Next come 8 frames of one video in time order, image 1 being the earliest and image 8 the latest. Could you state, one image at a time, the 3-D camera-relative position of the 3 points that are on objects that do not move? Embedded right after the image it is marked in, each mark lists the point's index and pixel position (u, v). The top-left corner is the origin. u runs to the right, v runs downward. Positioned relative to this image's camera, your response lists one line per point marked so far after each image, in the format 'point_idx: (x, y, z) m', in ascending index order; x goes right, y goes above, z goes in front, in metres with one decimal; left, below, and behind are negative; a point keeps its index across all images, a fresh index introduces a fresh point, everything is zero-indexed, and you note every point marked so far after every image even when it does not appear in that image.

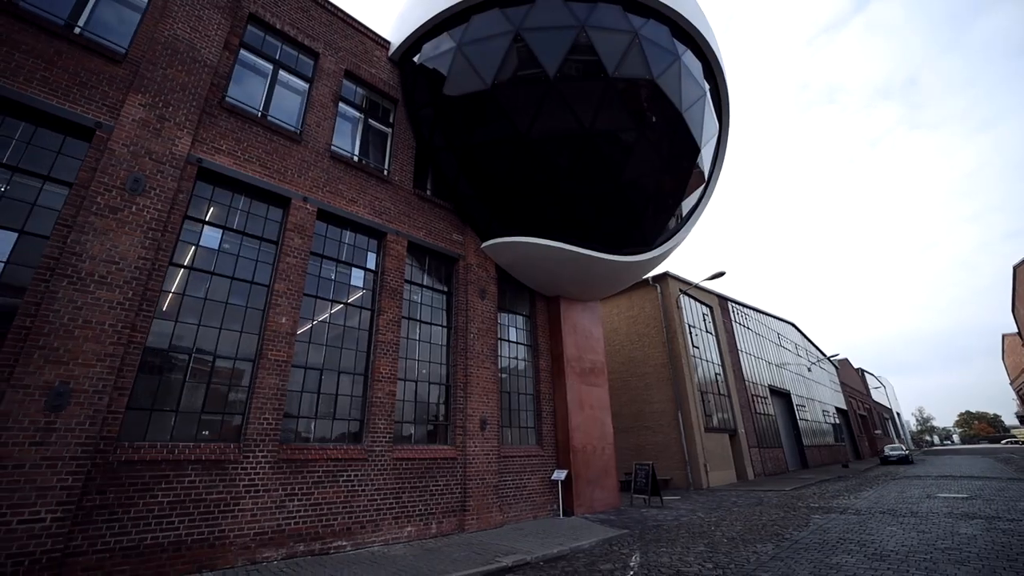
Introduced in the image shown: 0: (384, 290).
0: (-3.3, 0.0, +10.6) m
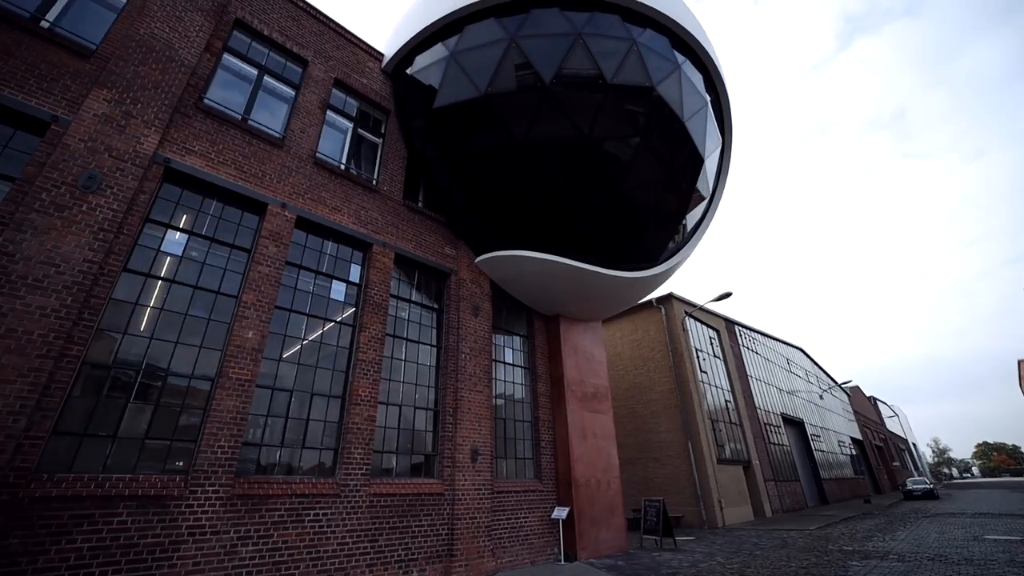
0: (-3.4, -0.4, +9.8) m
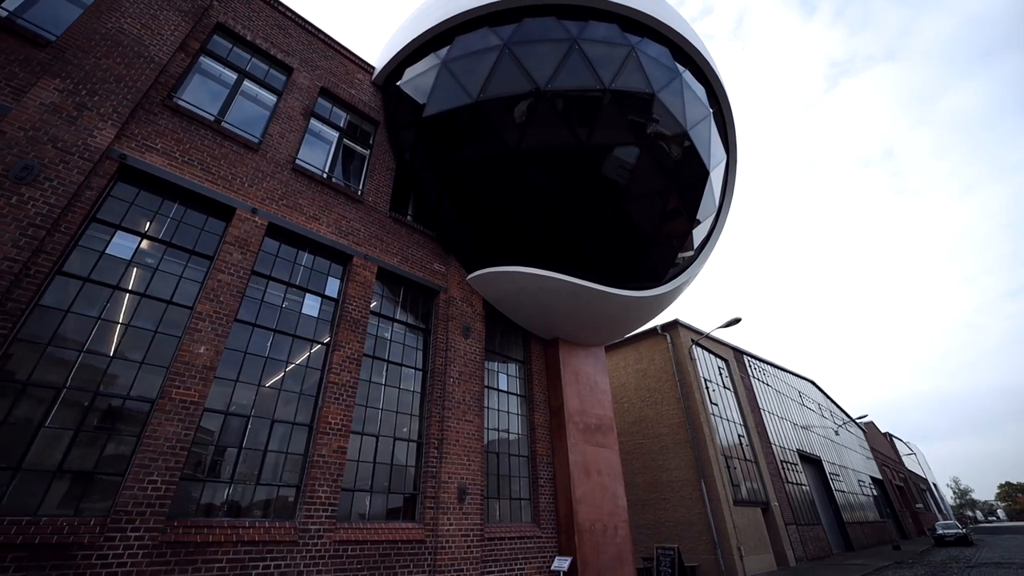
0: (-3.6, -0.7, +8.8) m
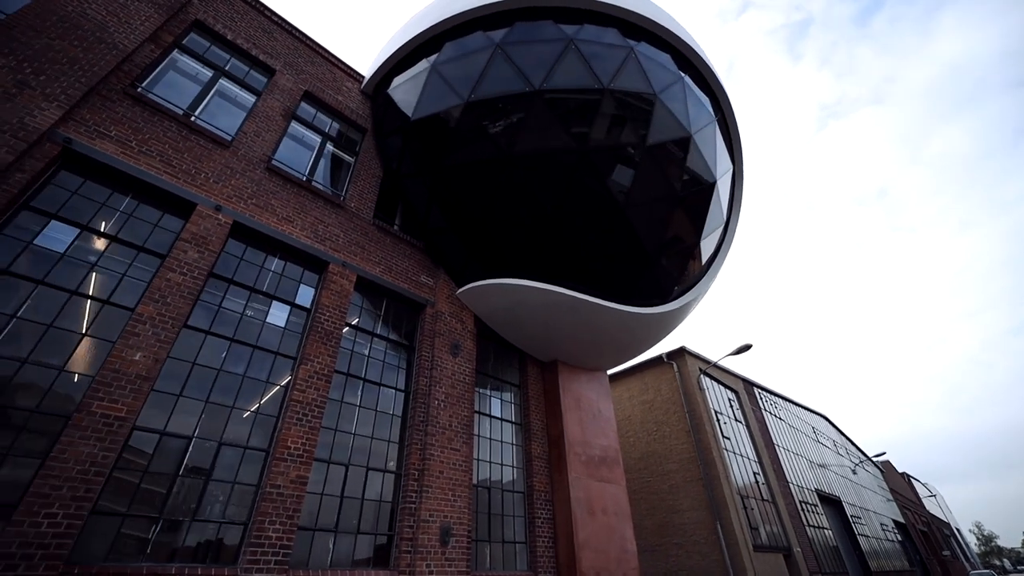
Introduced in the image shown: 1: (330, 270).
0: (-3.7, -0.8, +7.8) m
1: (-3.8, +0.4, +8.6) m
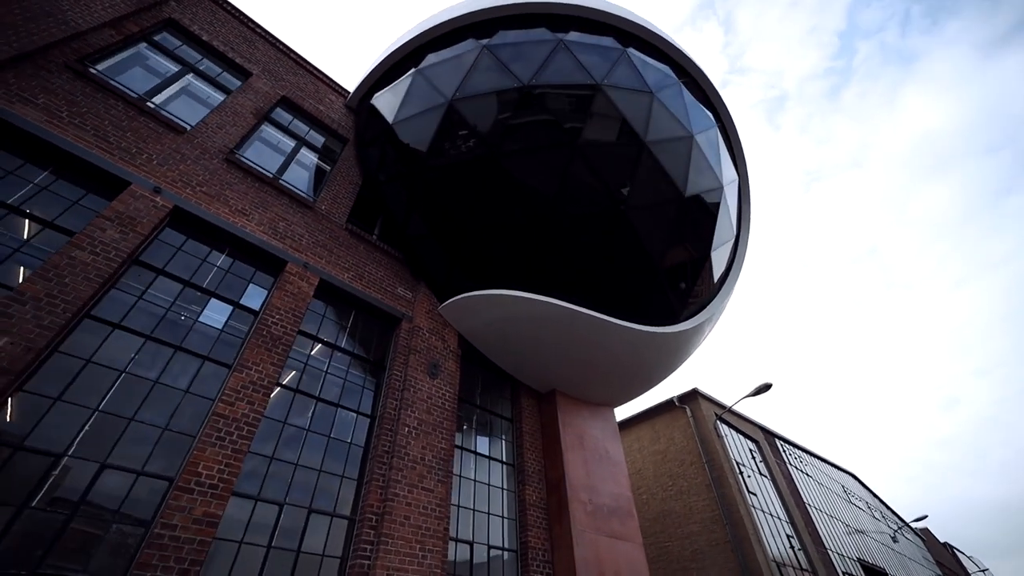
0: (-4.0, -0.7, +6.5) m
1: (-4.0, +0.3, +7.4) m
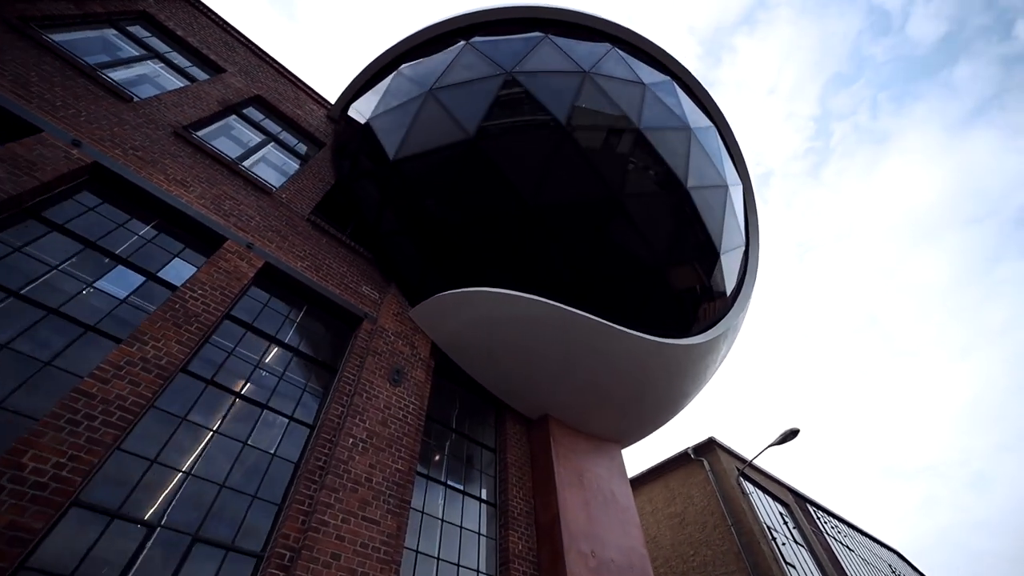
0: (-4.3, -0.3, +5.2) m
1: (-4.4, +0.6, +6.3) m
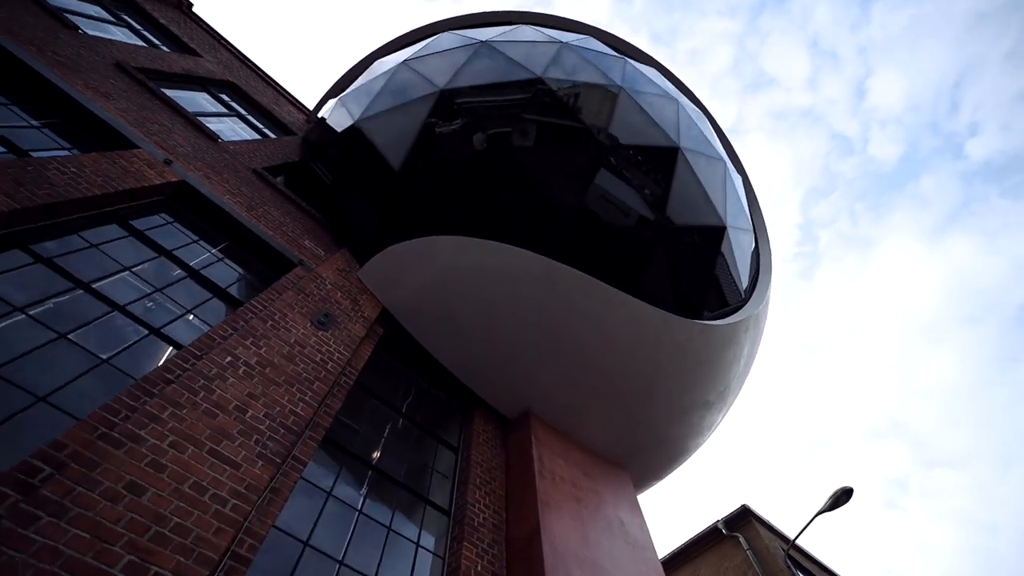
0: (-4.8, +1.2, +4.0) m
1: (-4.8, +1.7, +5.3) m
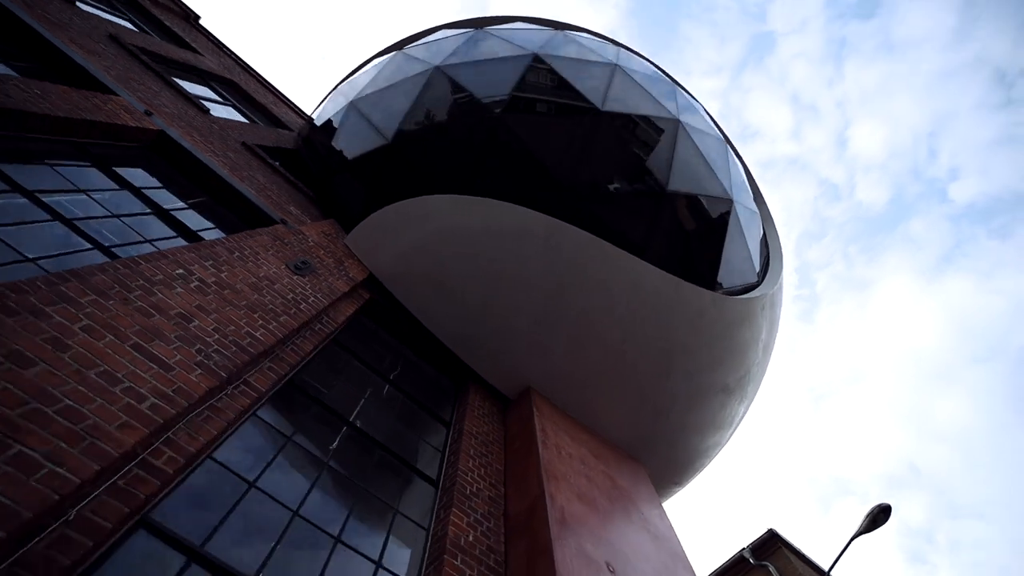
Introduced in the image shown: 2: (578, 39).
0: (-4.8, +1.9, +3.7) m
1: (-4.9, +2.3, +5.0) m
2: (+1.3, +4.8, +8.2) m
